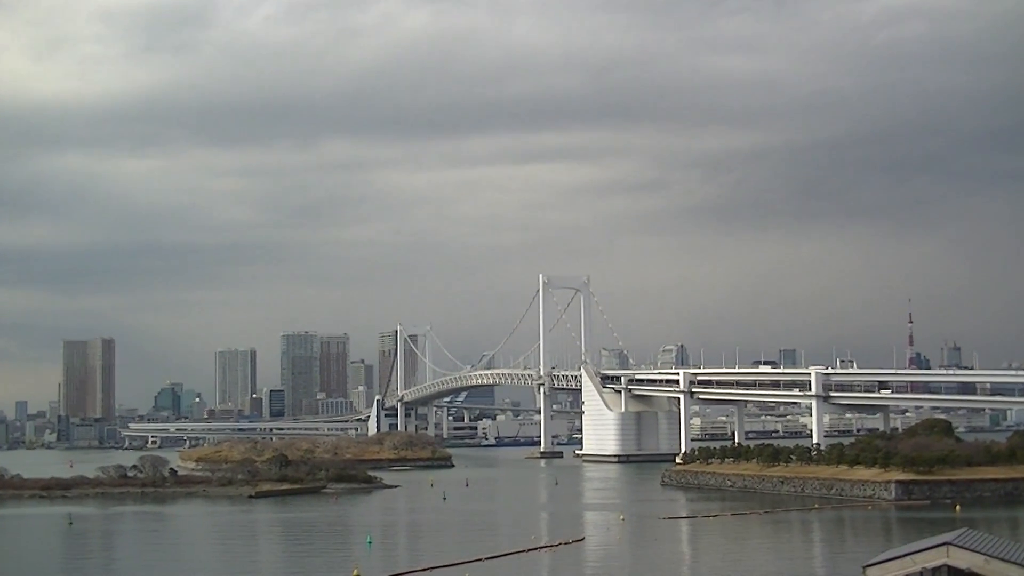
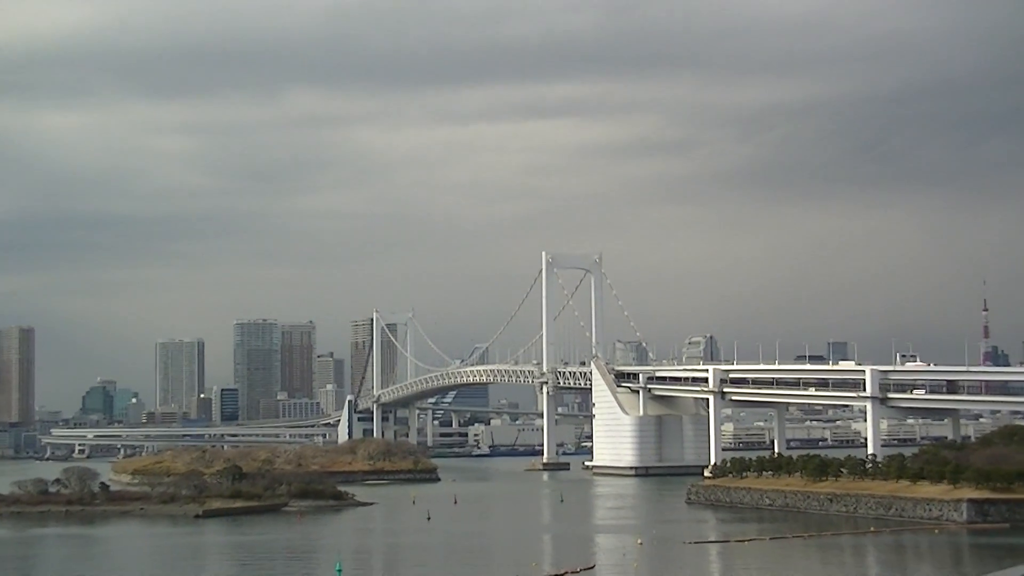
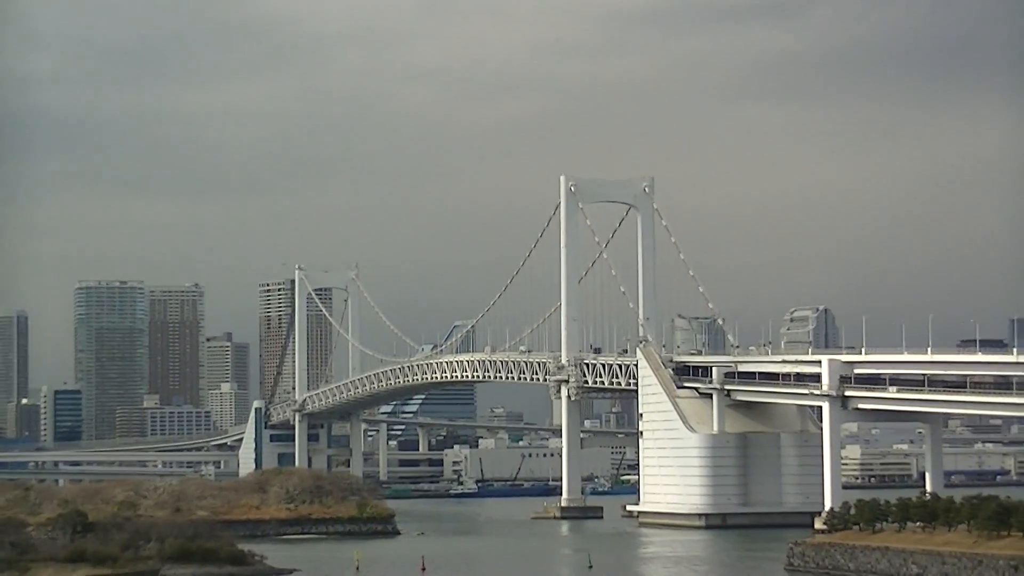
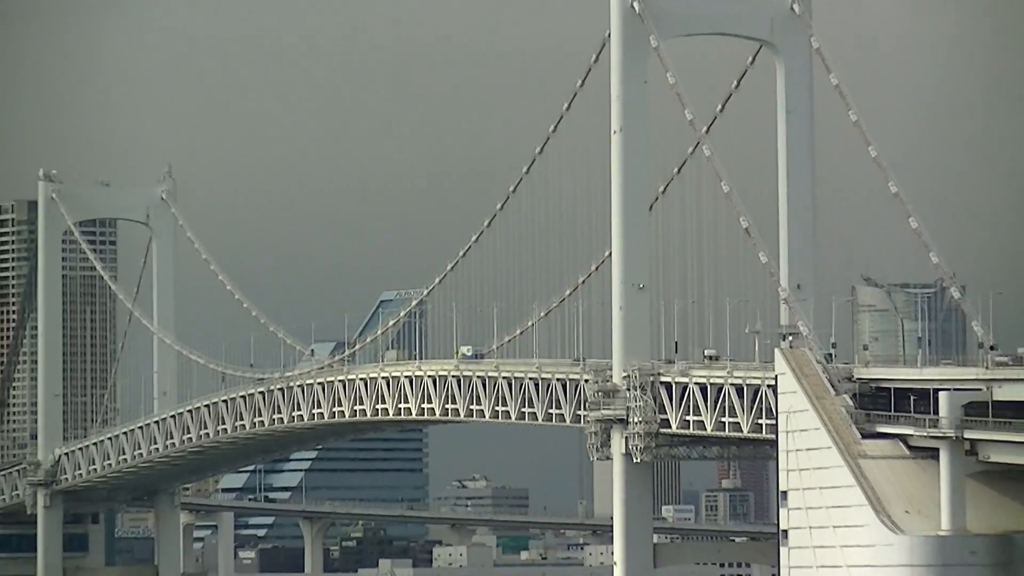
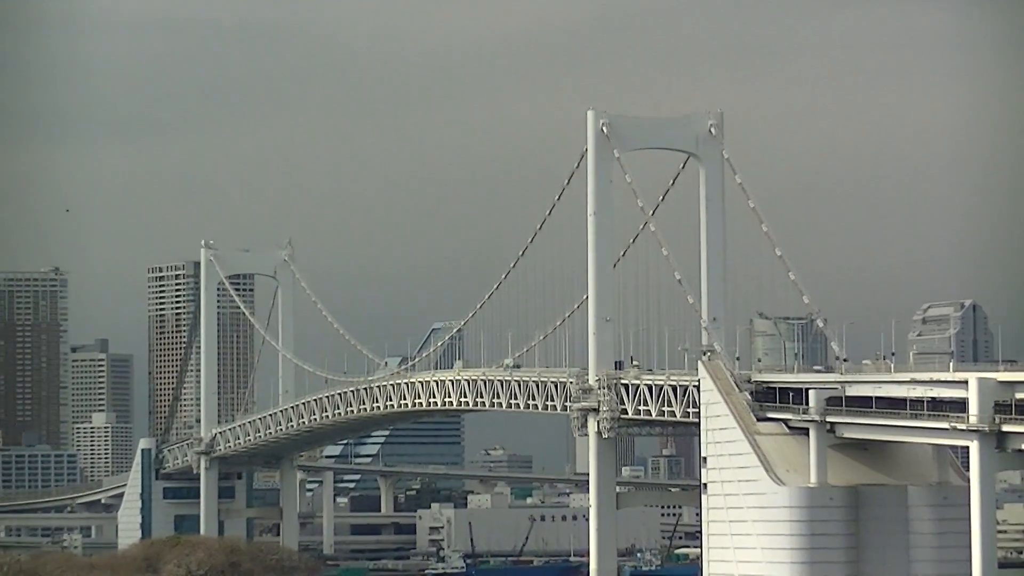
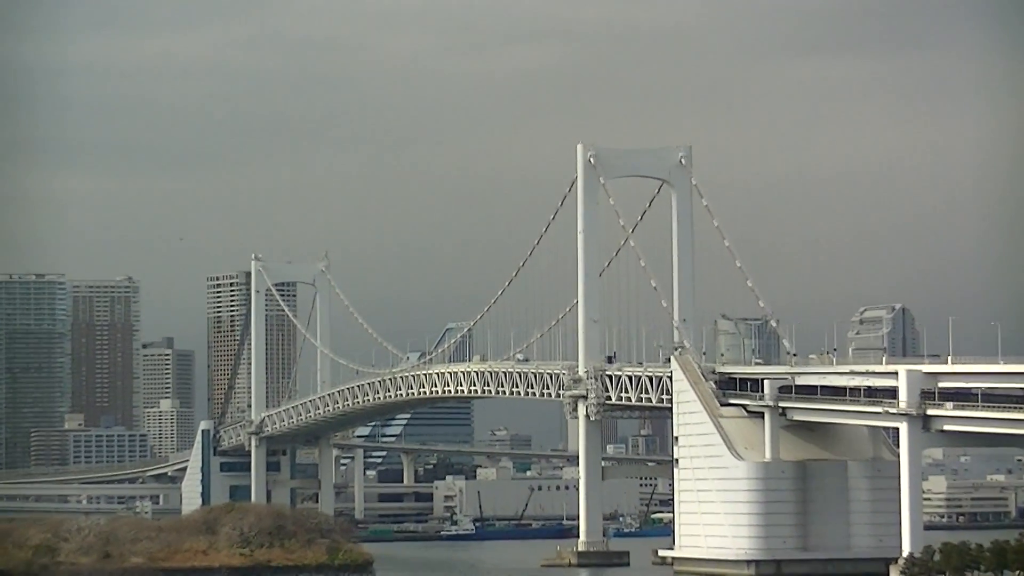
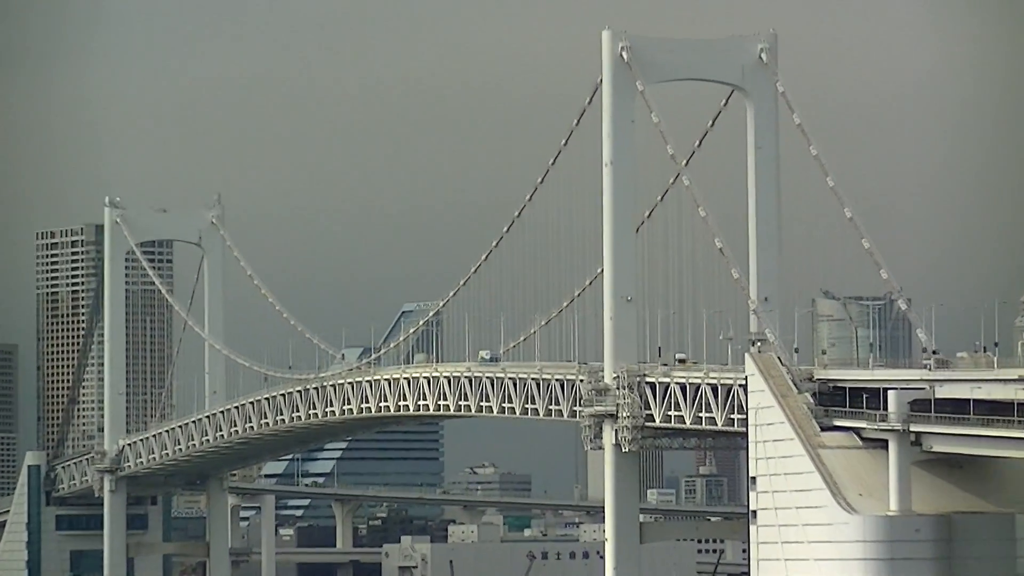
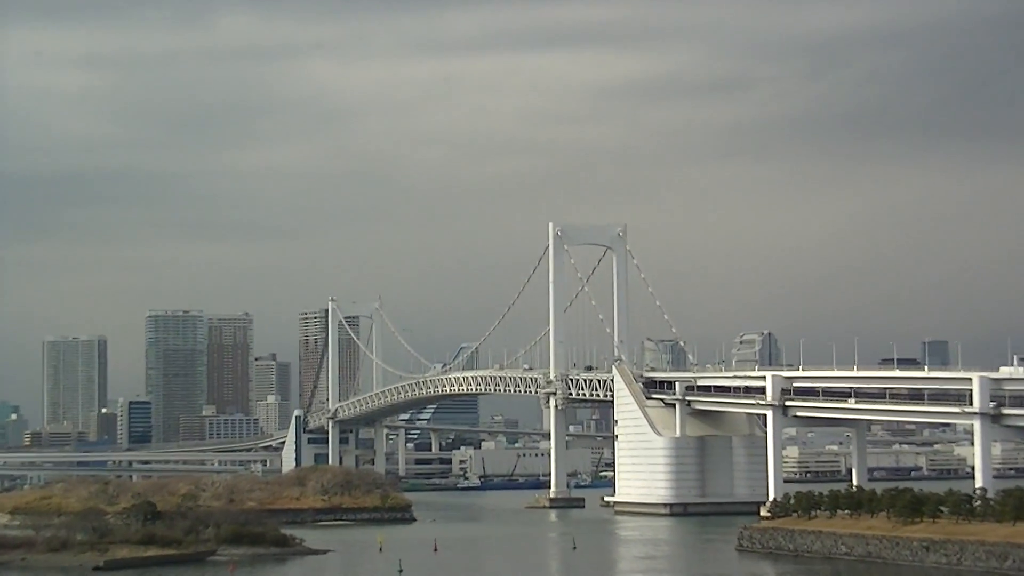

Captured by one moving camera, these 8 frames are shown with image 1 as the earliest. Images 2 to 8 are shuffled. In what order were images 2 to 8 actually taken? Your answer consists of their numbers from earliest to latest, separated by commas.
2, 8, 3, 6, 5, 7, 4
